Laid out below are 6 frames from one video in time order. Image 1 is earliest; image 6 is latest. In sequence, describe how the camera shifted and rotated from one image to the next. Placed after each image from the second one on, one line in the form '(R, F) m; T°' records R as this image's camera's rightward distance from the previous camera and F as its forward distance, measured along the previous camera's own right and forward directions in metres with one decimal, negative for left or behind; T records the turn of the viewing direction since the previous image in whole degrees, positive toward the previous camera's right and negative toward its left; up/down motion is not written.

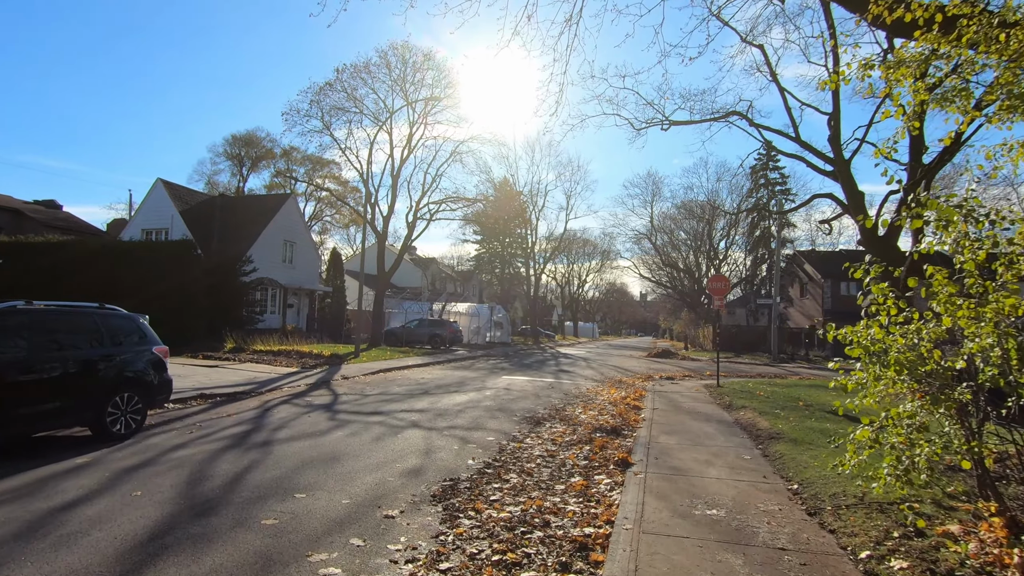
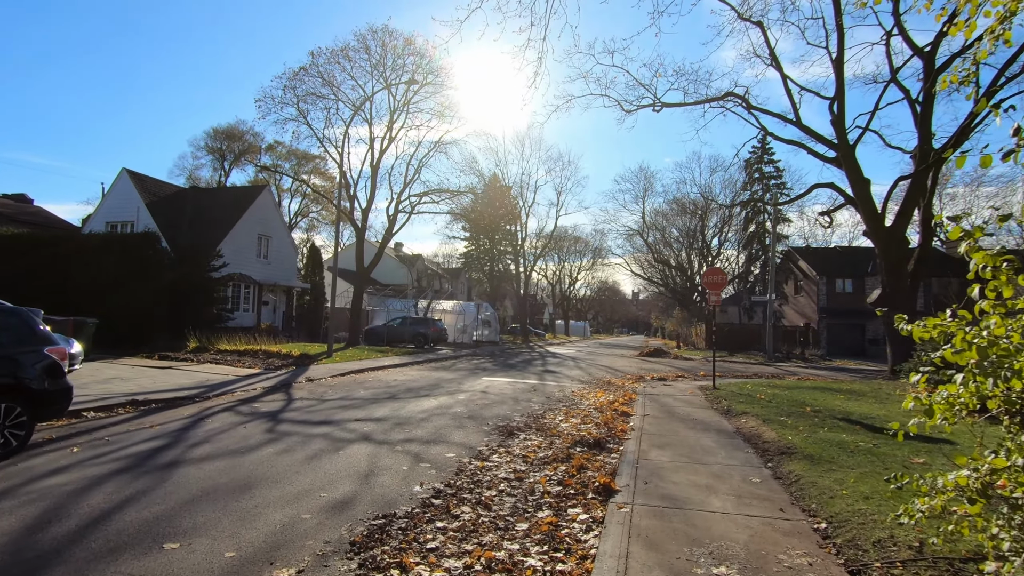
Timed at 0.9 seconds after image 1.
(+0.4, +1.3) m; +1°
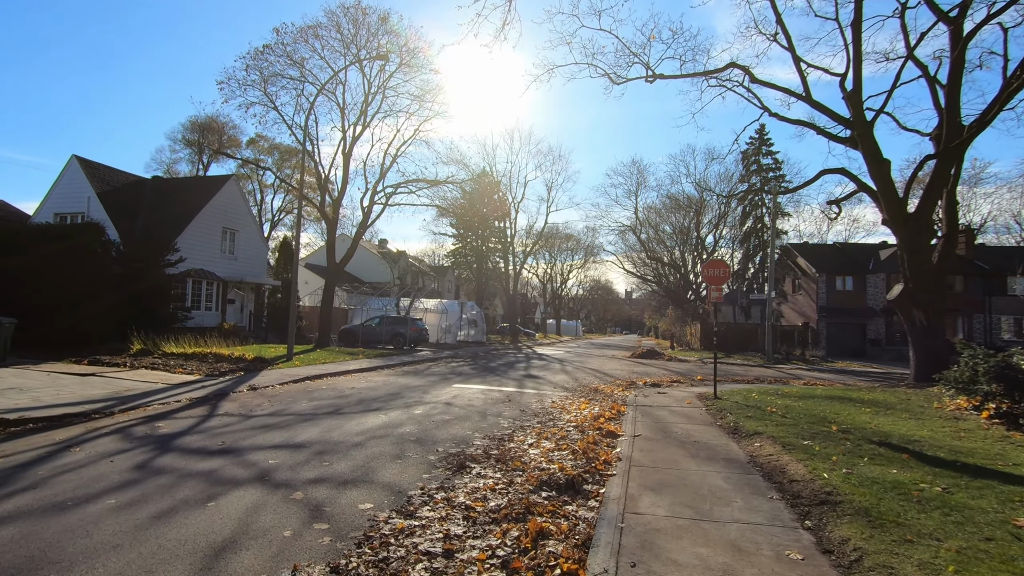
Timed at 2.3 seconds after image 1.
(+0.5, +2.0) m; +1°
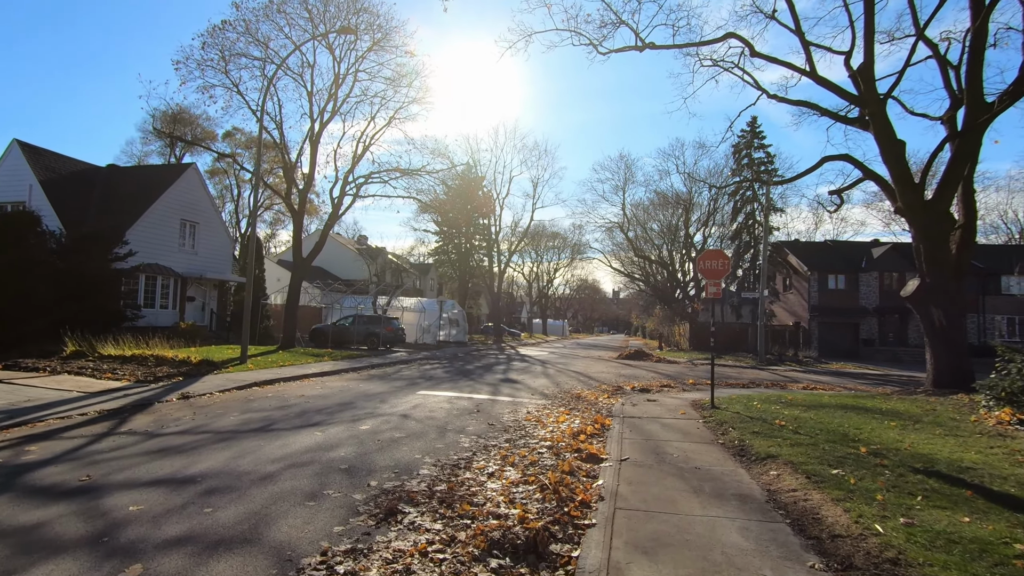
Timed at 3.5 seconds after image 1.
(+0.4, +1.6) m; +1°
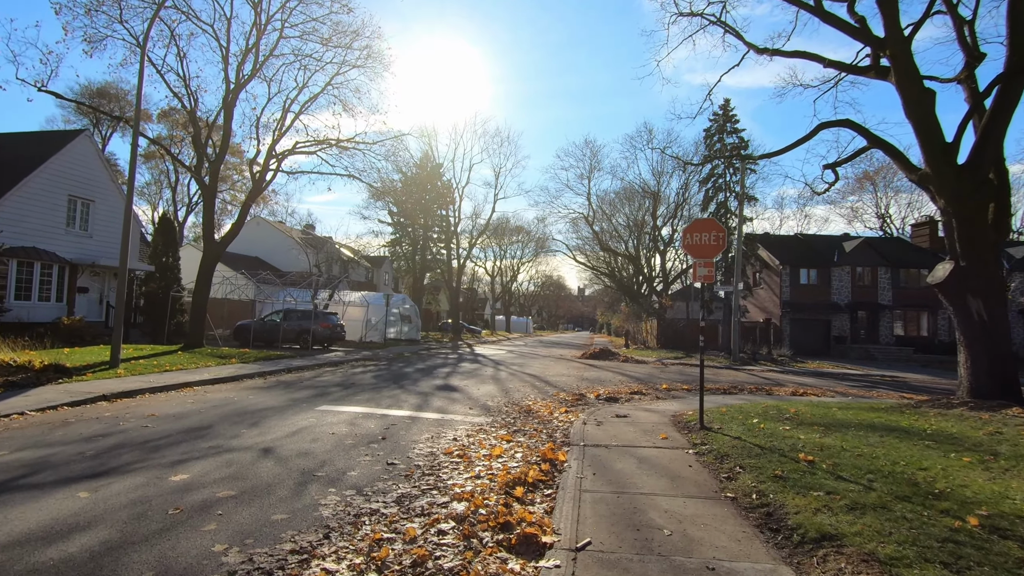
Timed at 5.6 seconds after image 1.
(+0.7, +3.0) m; +4°
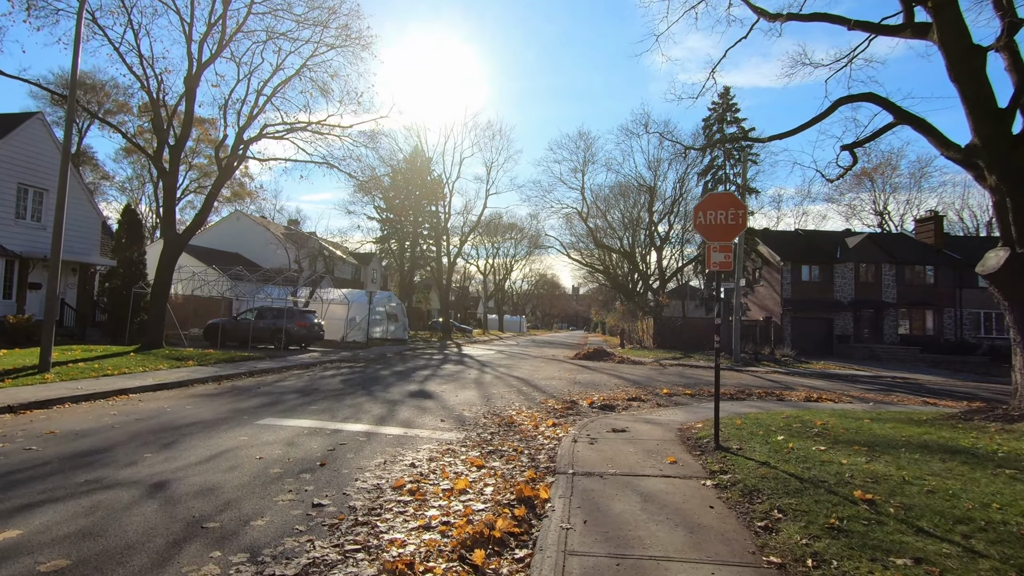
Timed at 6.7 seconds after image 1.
(+0.3, +1.6) m; +1°
